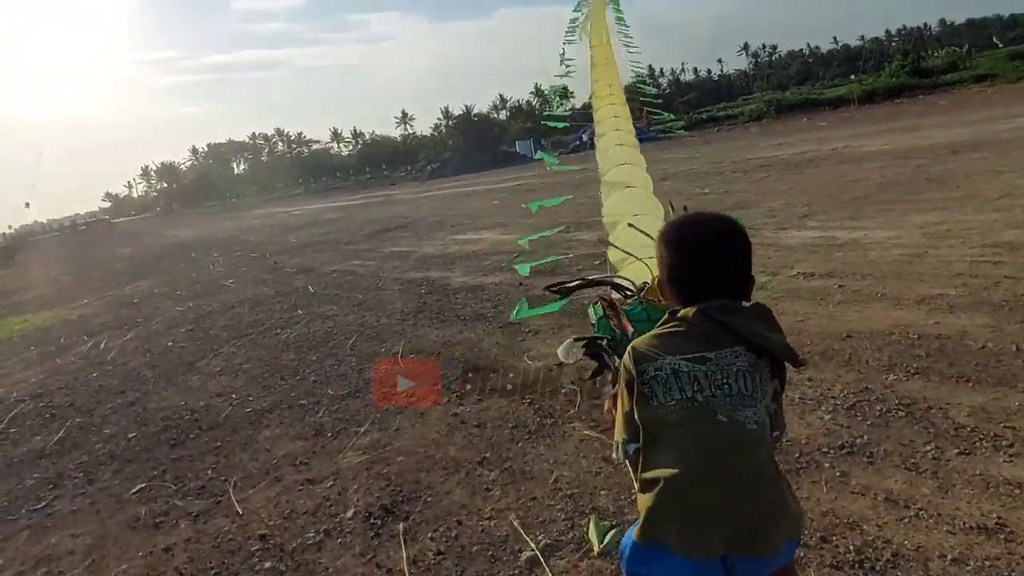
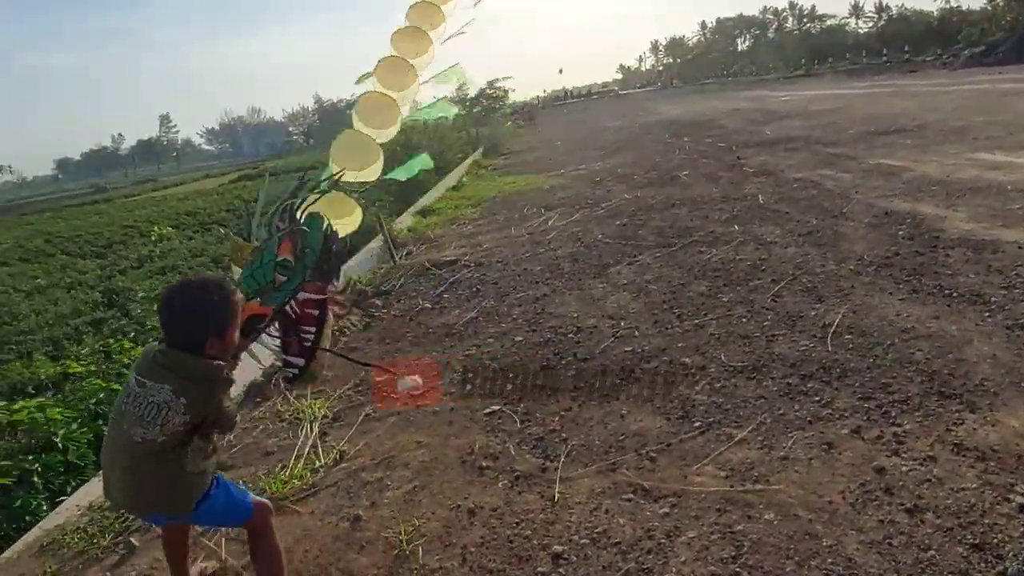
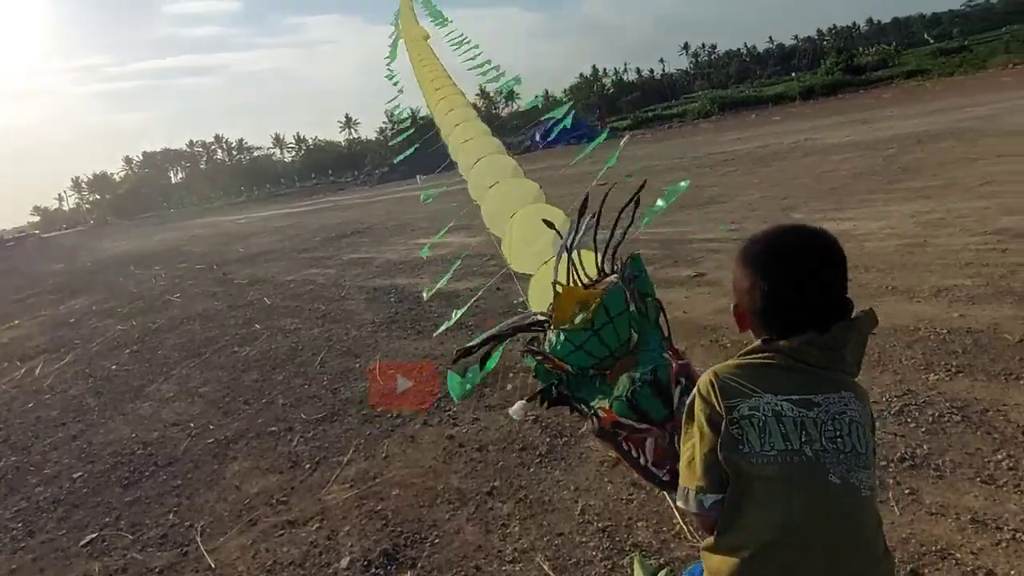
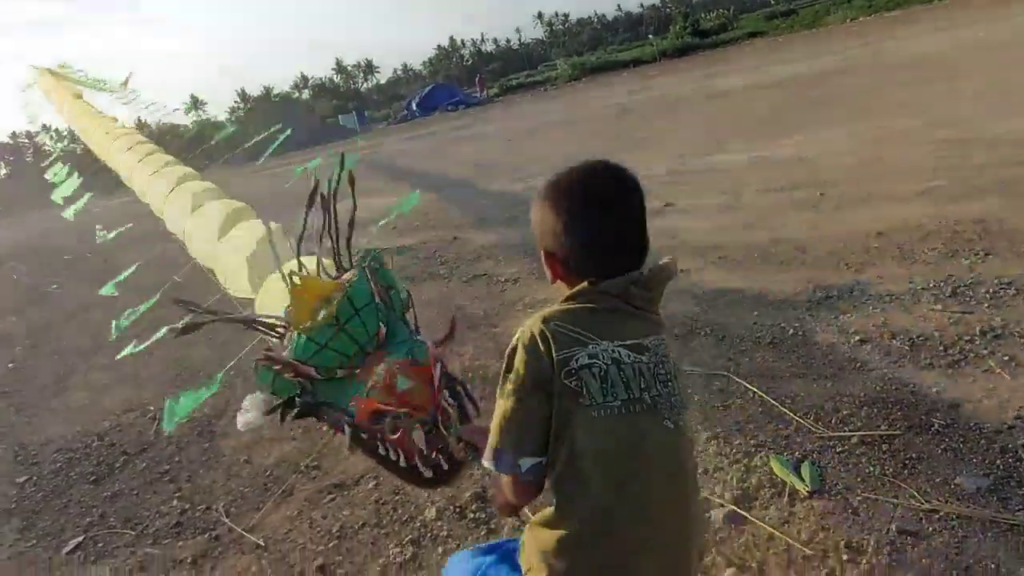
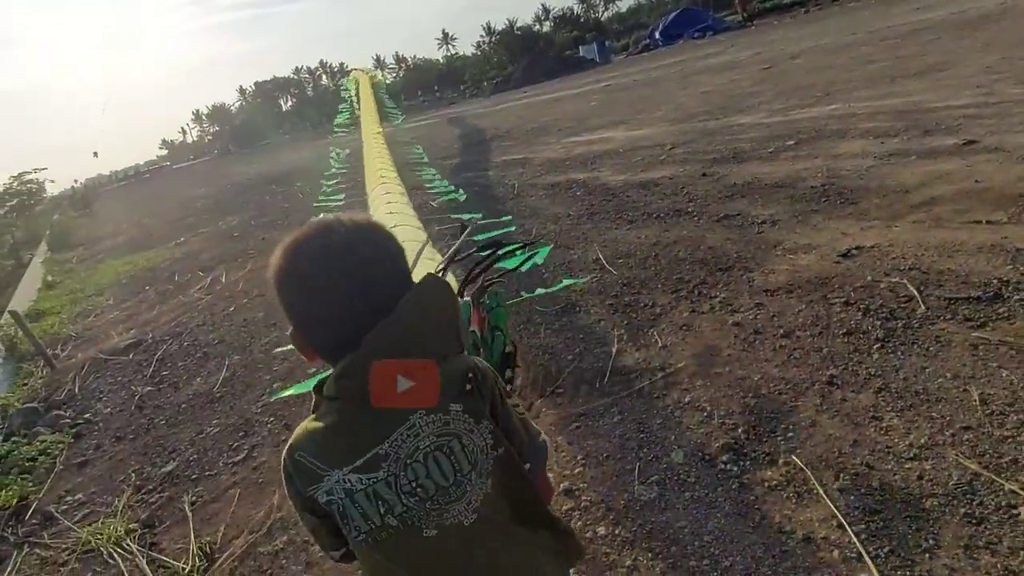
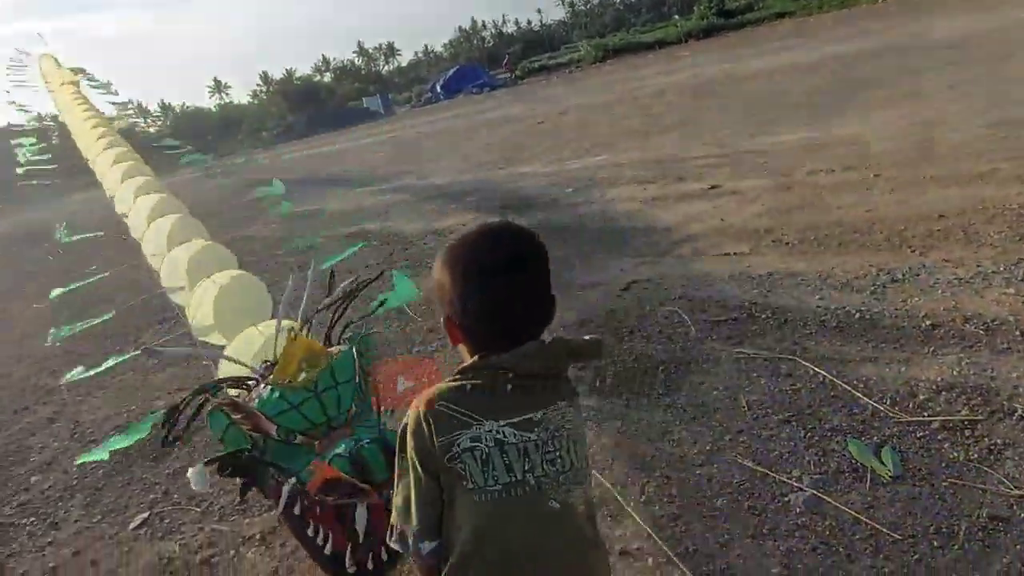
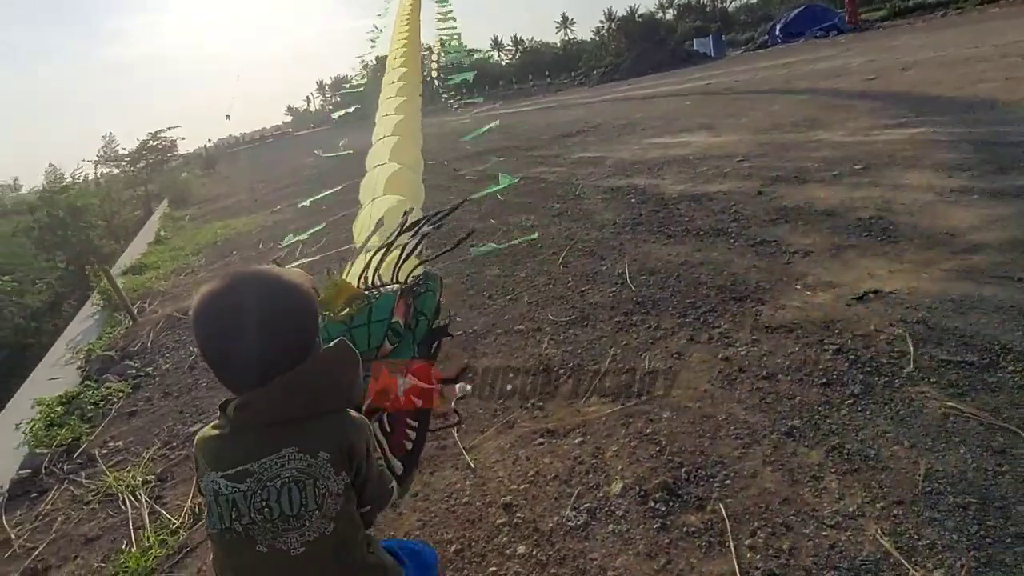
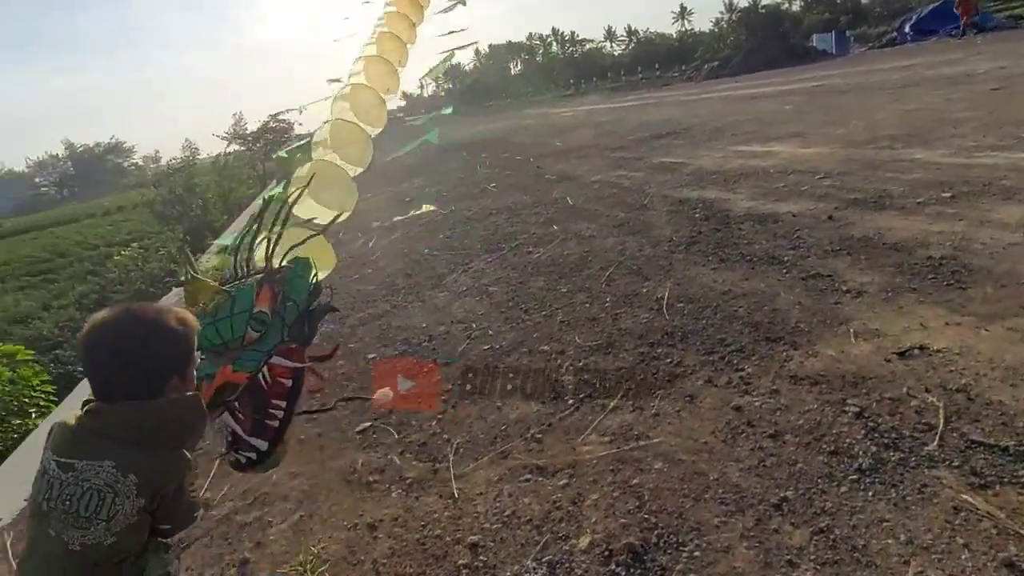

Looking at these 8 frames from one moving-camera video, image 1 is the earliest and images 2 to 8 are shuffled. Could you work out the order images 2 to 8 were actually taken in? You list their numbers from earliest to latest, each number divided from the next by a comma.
3, 4, 6, 5, 7, 8, 2
